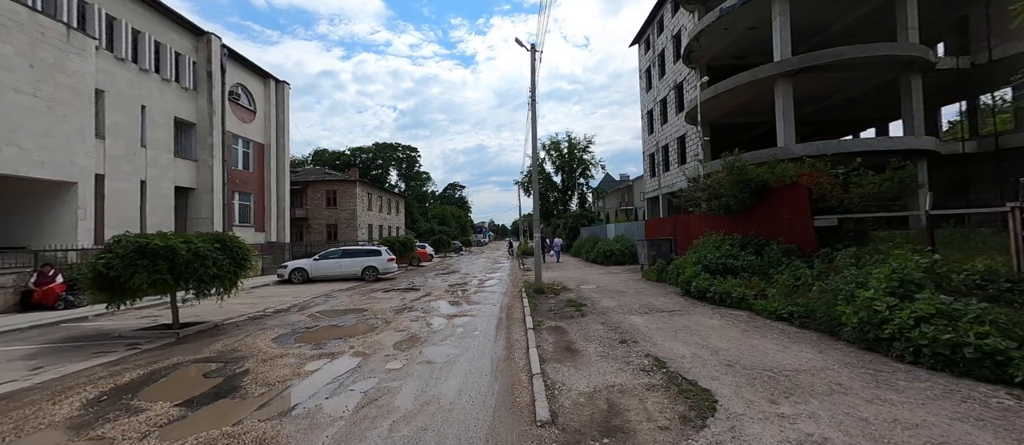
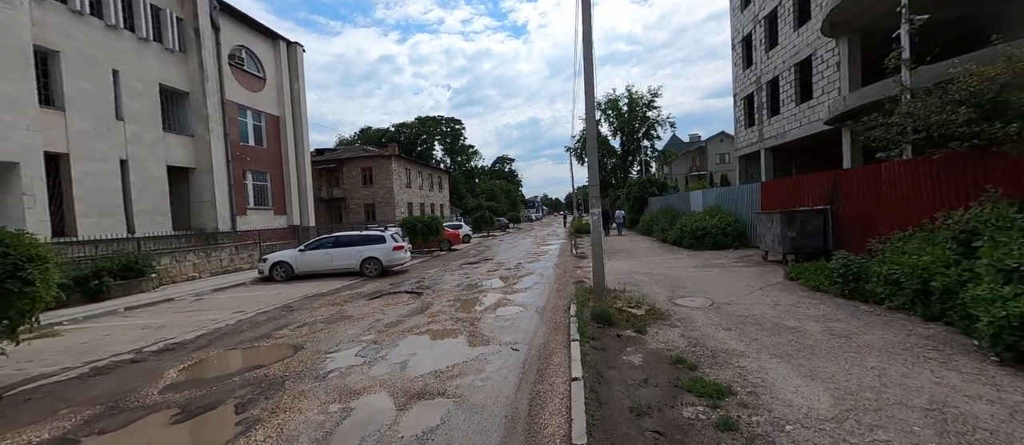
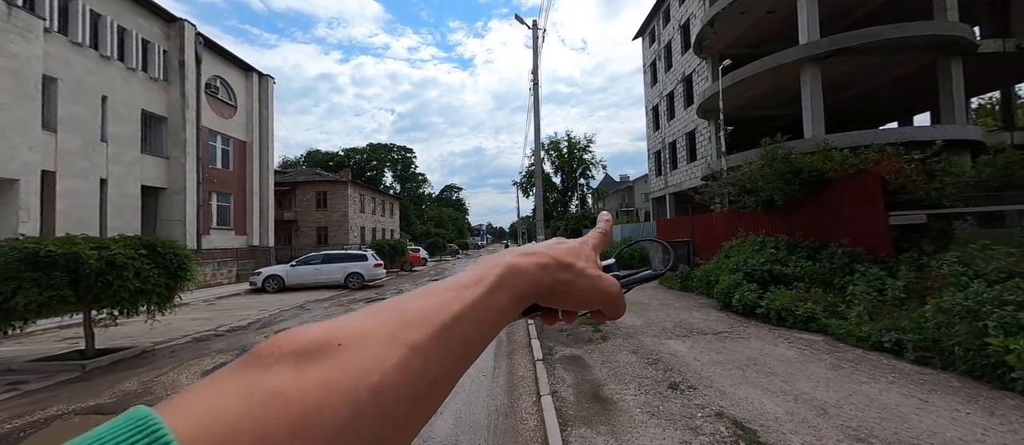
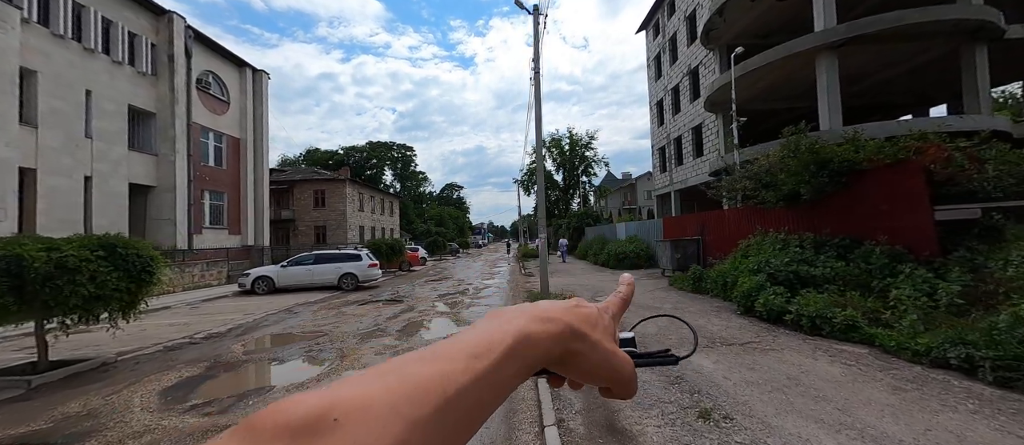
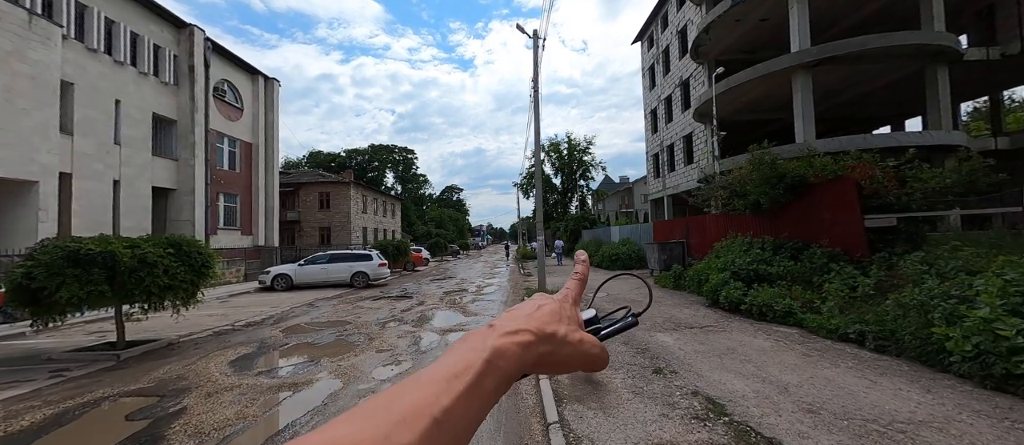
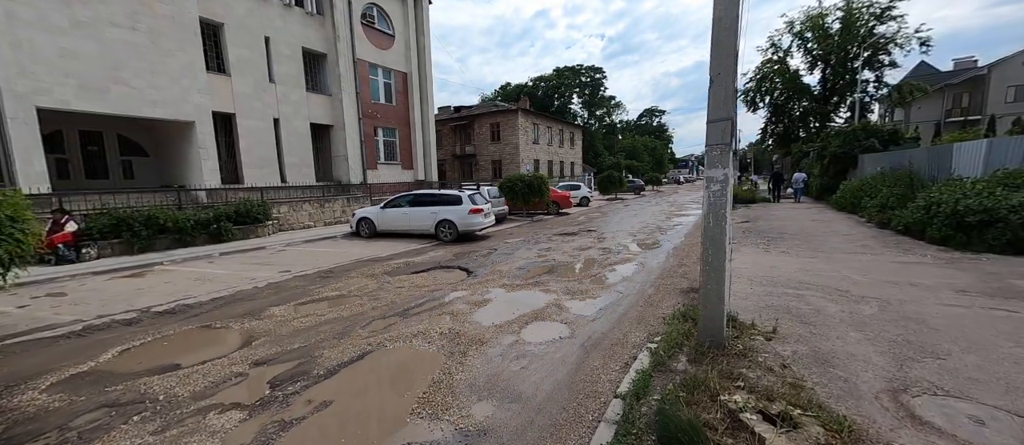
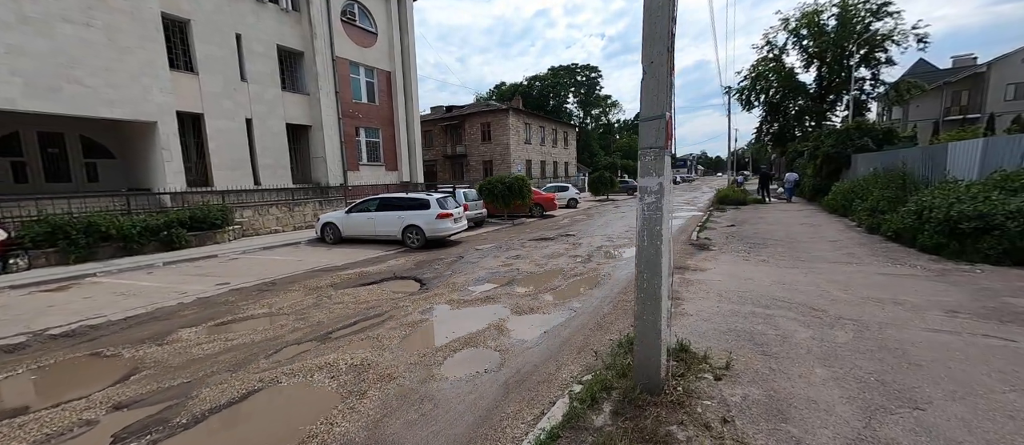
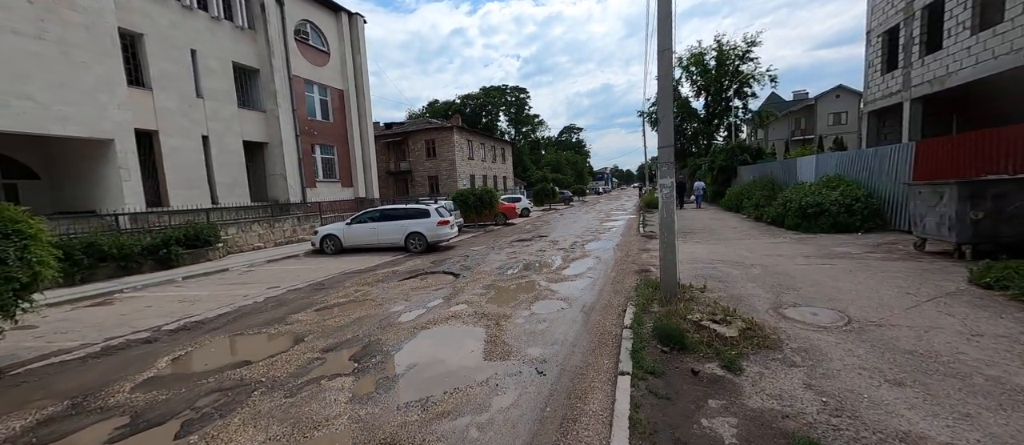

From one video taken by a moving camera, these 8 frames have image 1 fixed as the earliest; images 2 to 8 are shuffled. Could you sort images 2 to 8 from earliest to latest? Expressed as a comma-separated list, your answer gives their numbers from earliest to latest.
5, 3, 4, 2, 8, 6, 7
